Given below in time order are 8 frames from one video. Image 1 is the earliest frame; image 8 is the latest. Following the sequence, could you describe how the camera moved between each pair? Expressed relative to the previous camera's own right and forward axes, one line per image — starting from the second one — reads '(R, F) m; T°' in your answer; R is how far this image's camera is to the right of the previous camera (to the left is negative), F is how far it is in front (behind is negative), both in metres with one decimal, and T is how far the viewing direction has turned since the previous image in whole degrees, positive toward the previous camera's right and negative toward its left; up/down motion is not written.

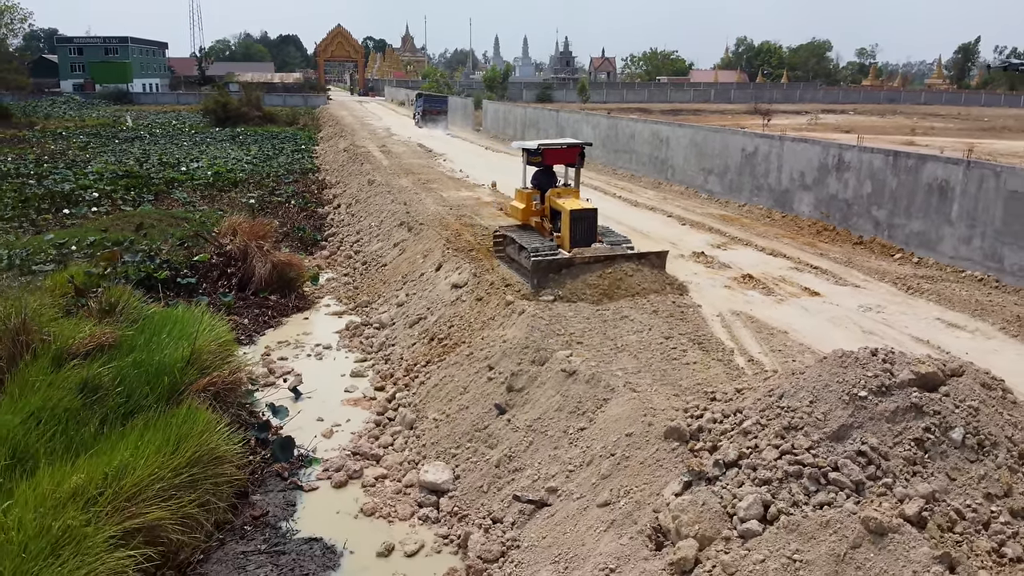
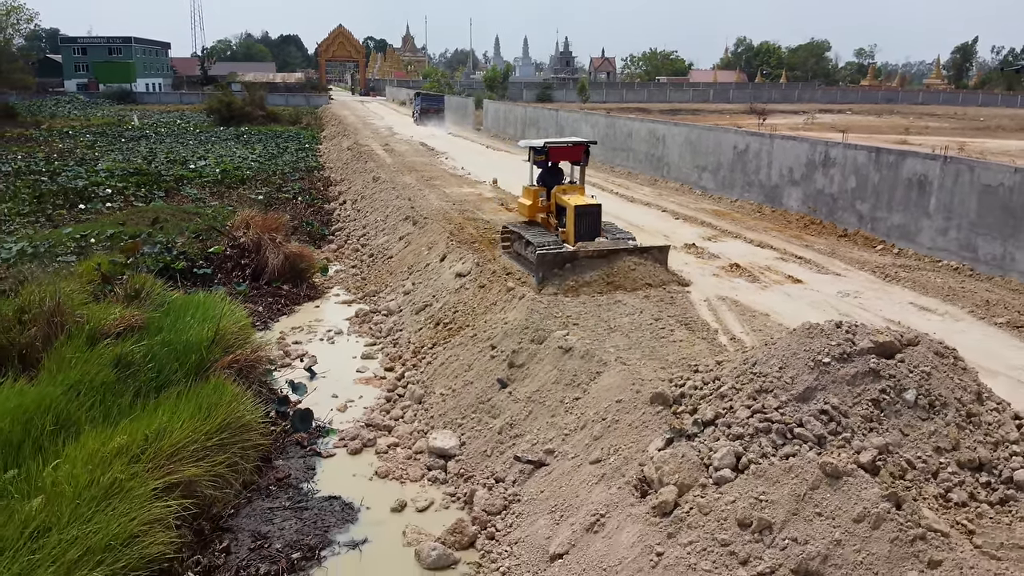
(0.0, -0.5) m; 0°
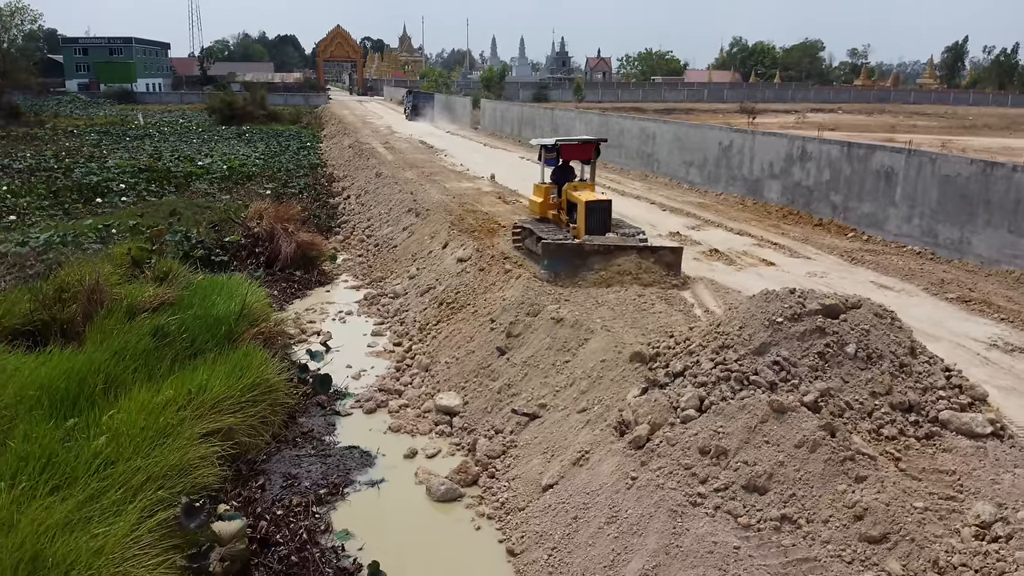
(0.0, -0.7) m; 0°
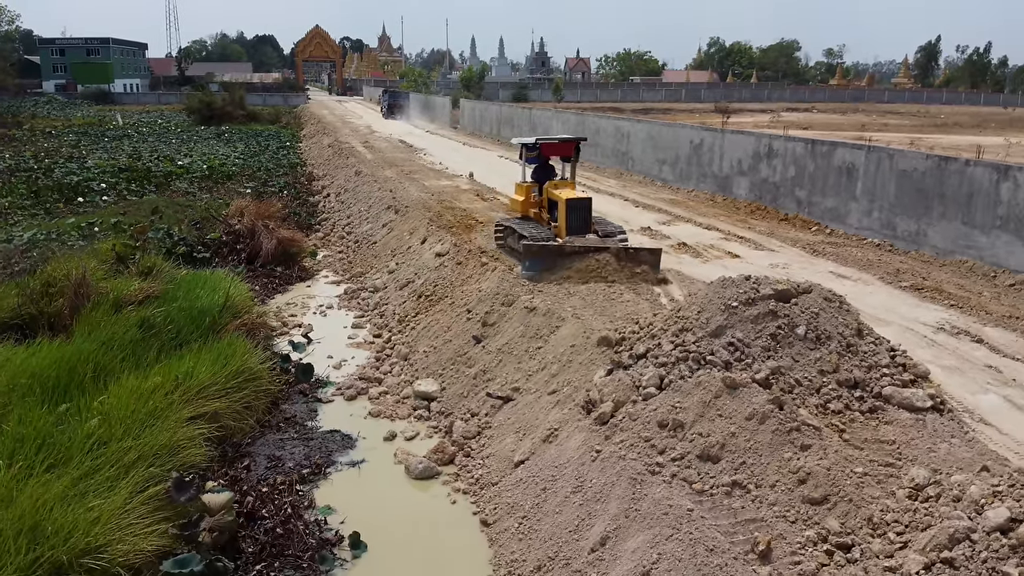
(+0.1, -0.3) m; +1°
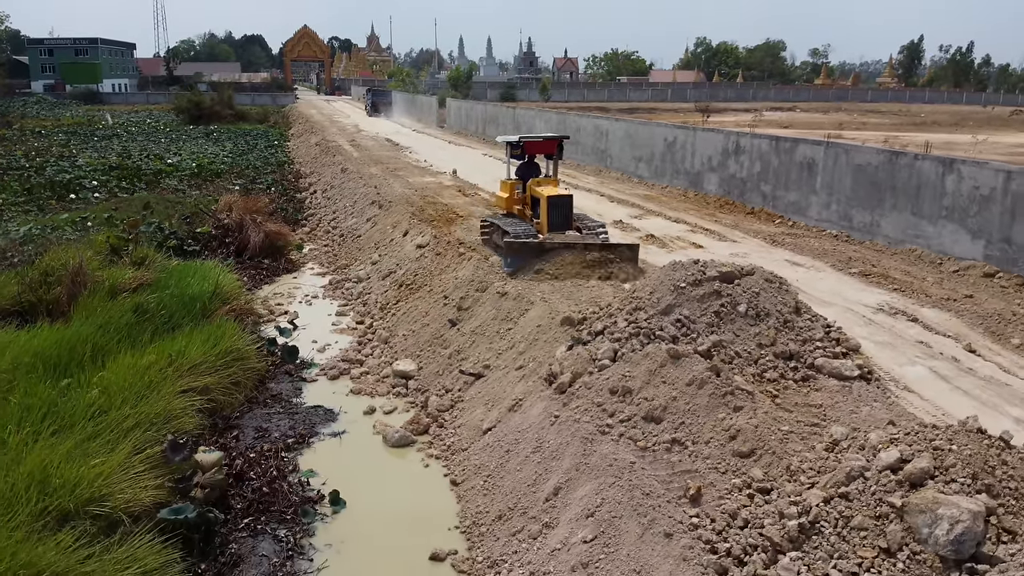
(+0.2, -0.5) m; +1°
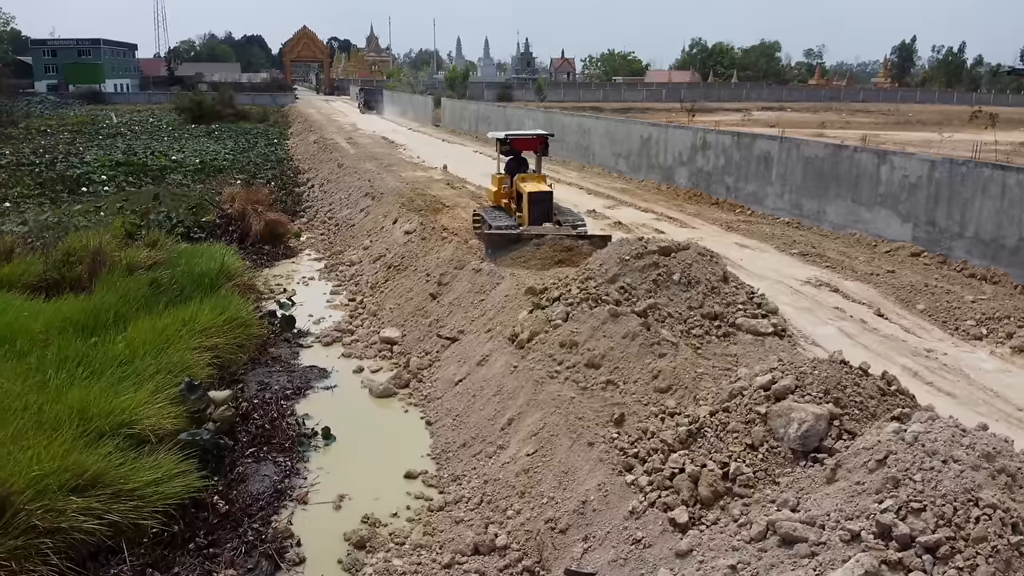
(+0.3, -1.0) m; 0°
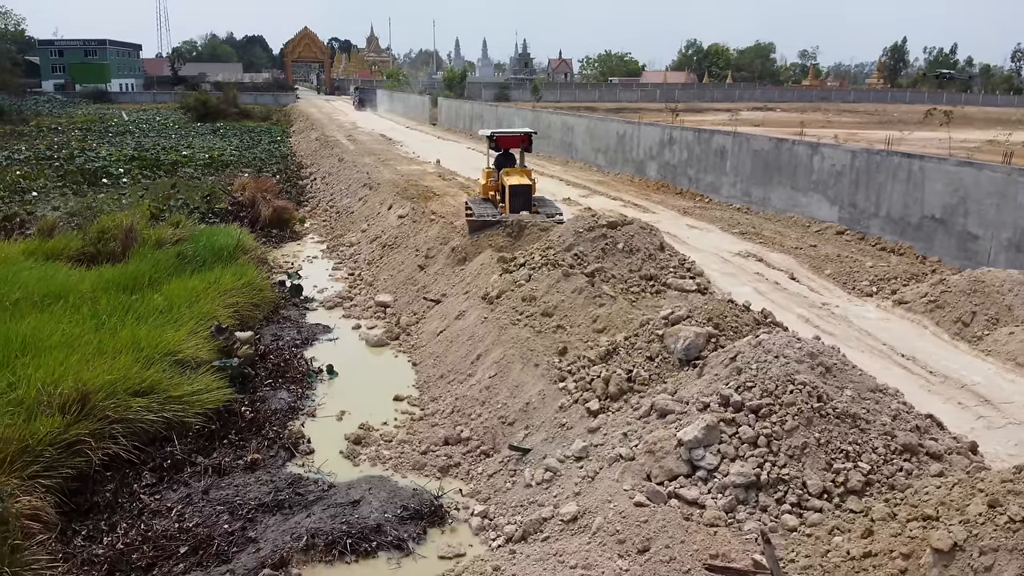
(+0.3, -1.4) m; 0°
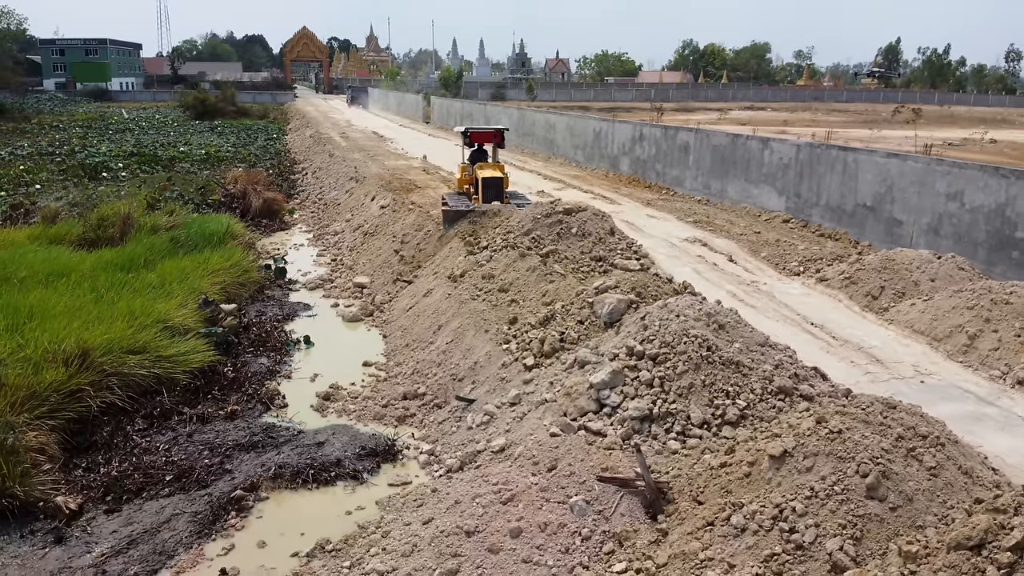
(+0.5, -0.8) m; 0°
